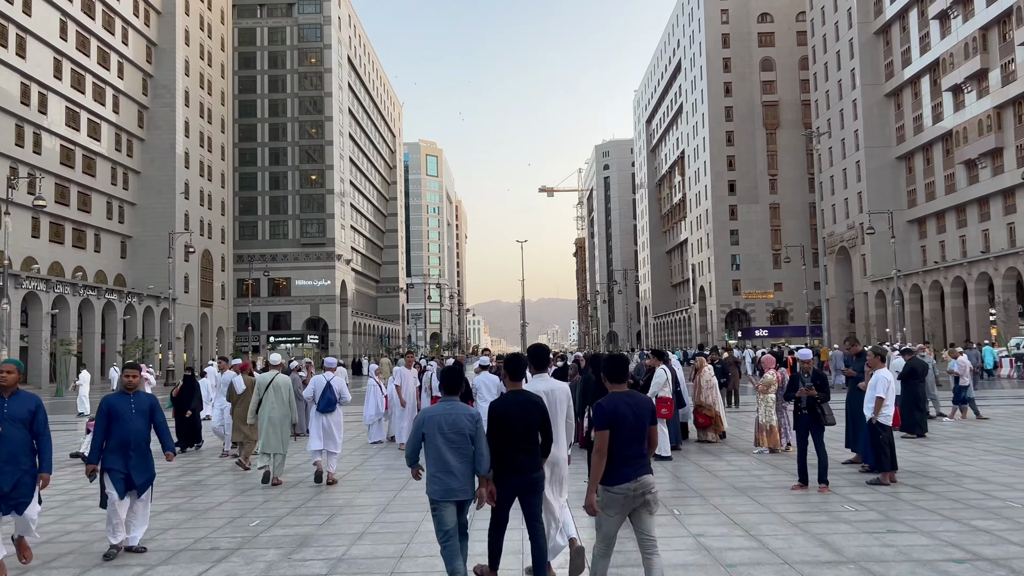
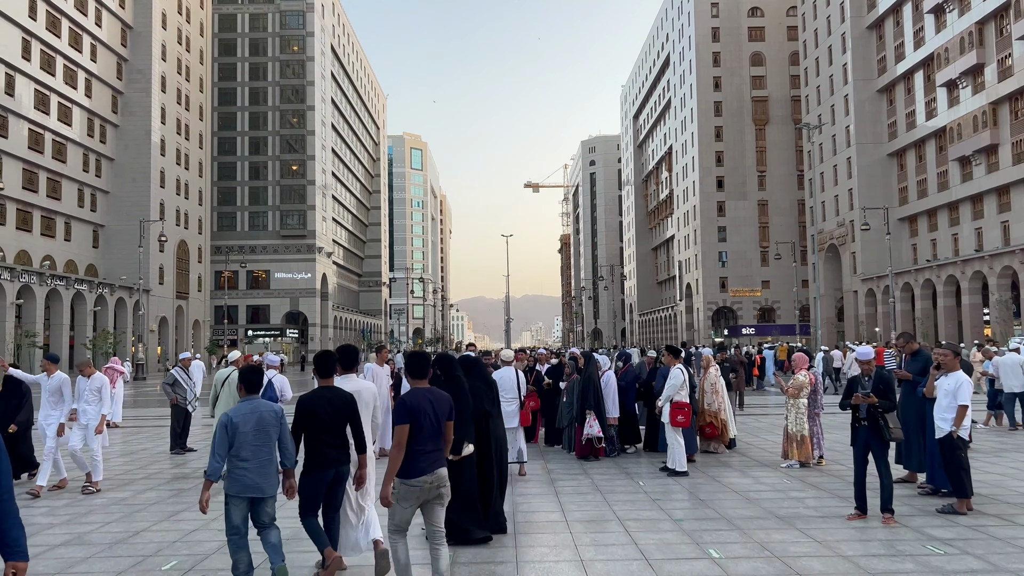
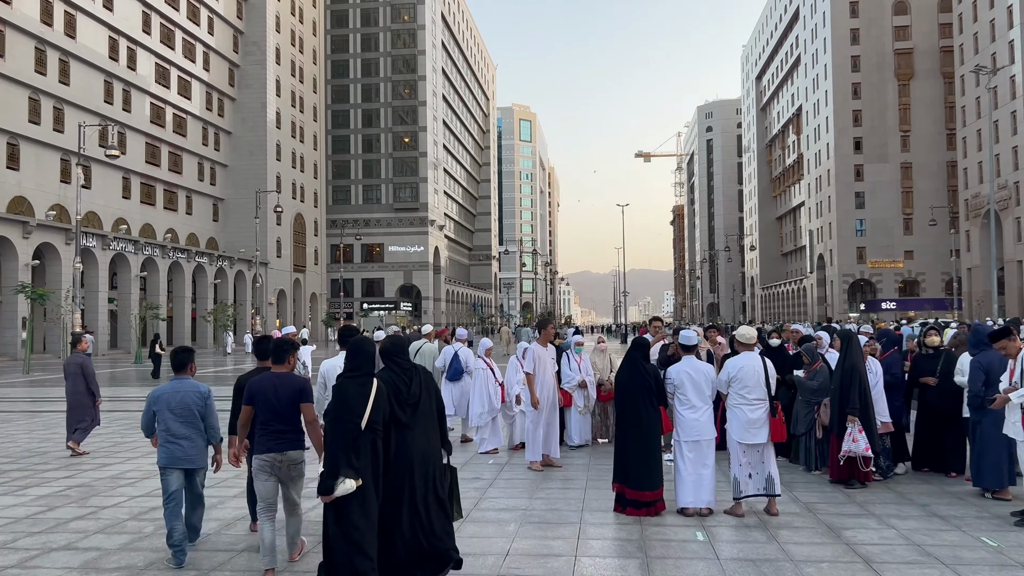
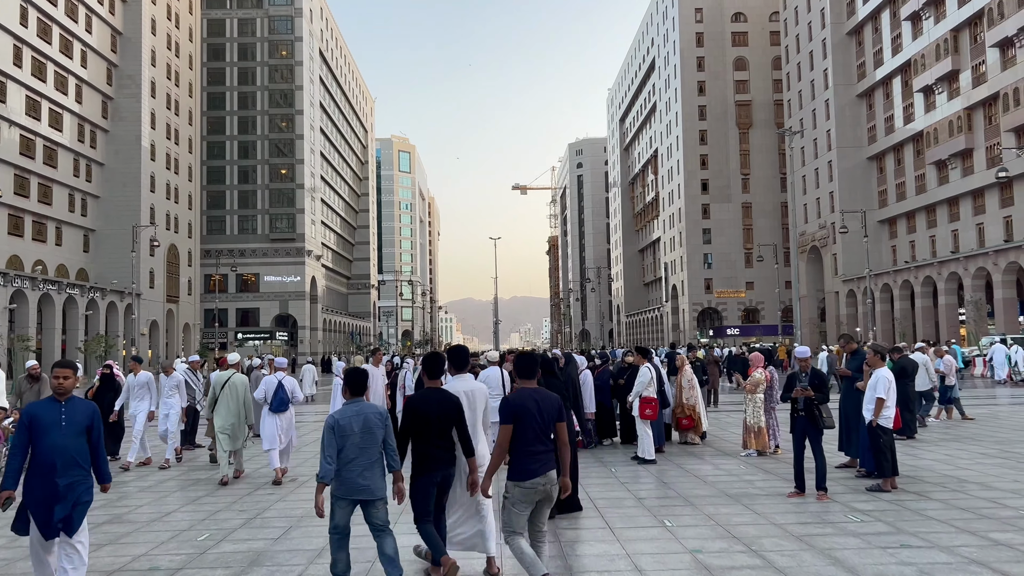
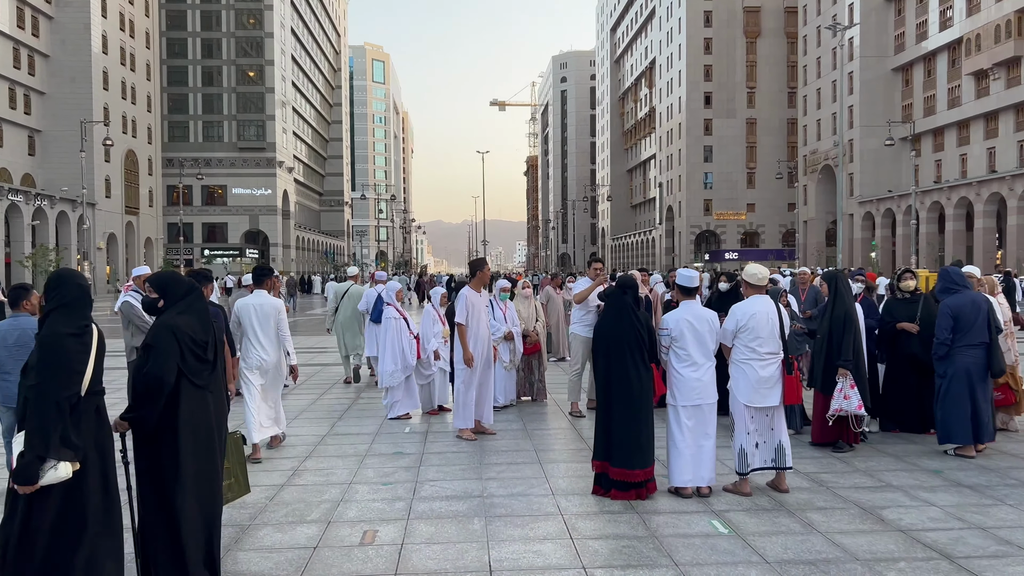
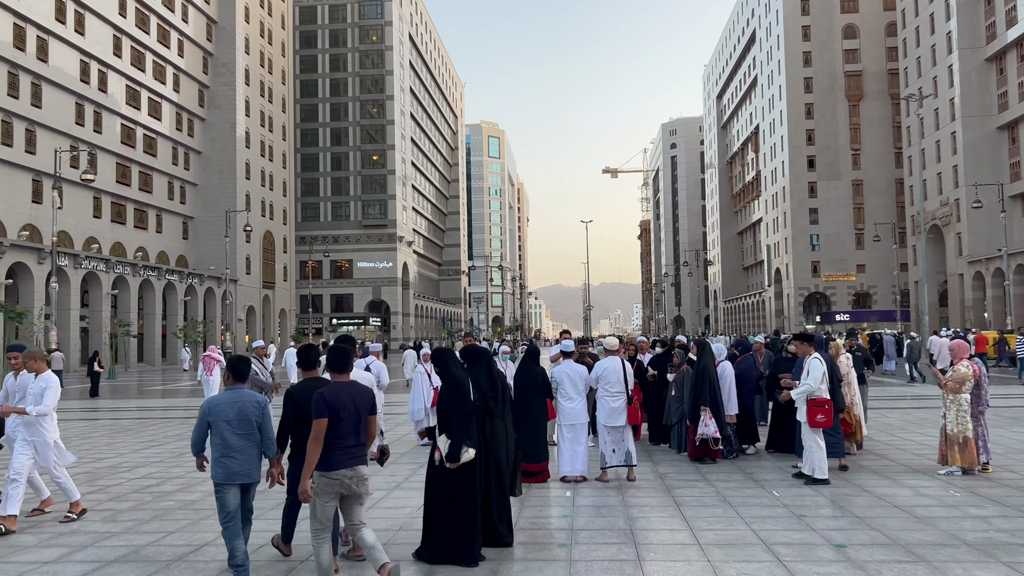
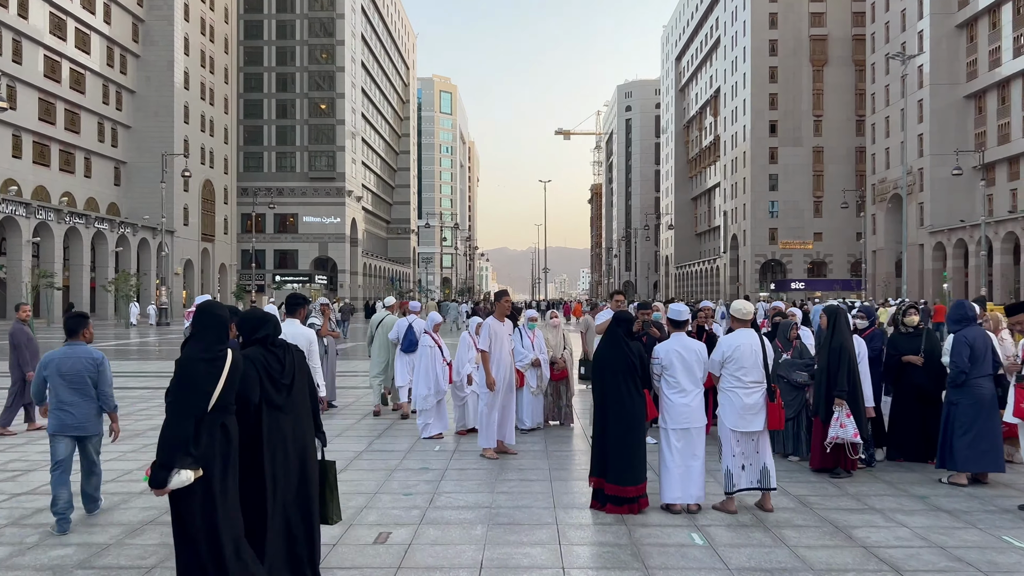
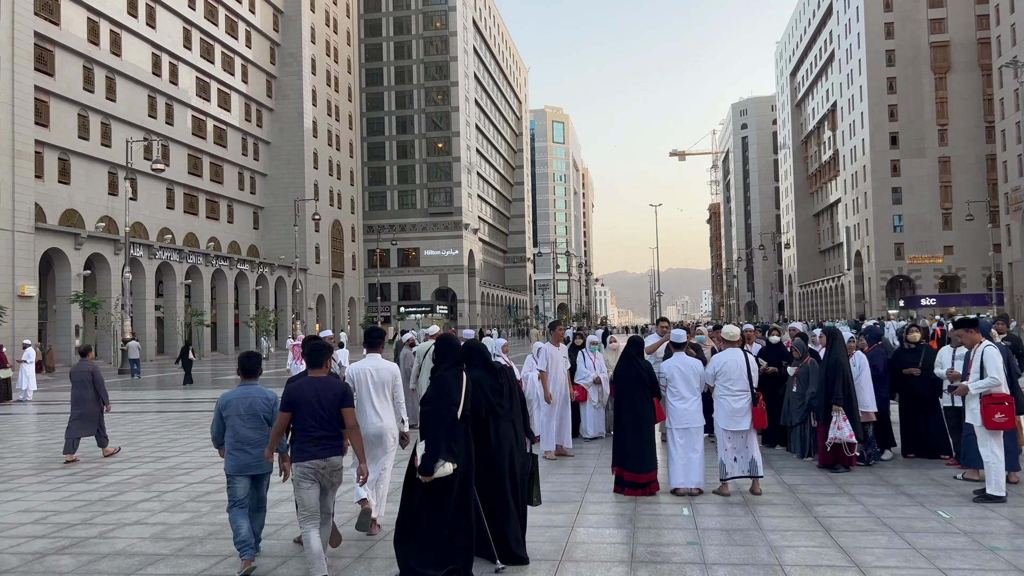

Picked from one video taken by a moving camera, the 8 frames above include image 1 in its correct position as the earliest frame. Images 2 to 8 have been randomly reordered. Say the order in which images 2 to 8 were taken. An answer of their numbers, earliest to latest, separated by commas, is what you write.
4, 2, 6, 8, 3, 7, 5
